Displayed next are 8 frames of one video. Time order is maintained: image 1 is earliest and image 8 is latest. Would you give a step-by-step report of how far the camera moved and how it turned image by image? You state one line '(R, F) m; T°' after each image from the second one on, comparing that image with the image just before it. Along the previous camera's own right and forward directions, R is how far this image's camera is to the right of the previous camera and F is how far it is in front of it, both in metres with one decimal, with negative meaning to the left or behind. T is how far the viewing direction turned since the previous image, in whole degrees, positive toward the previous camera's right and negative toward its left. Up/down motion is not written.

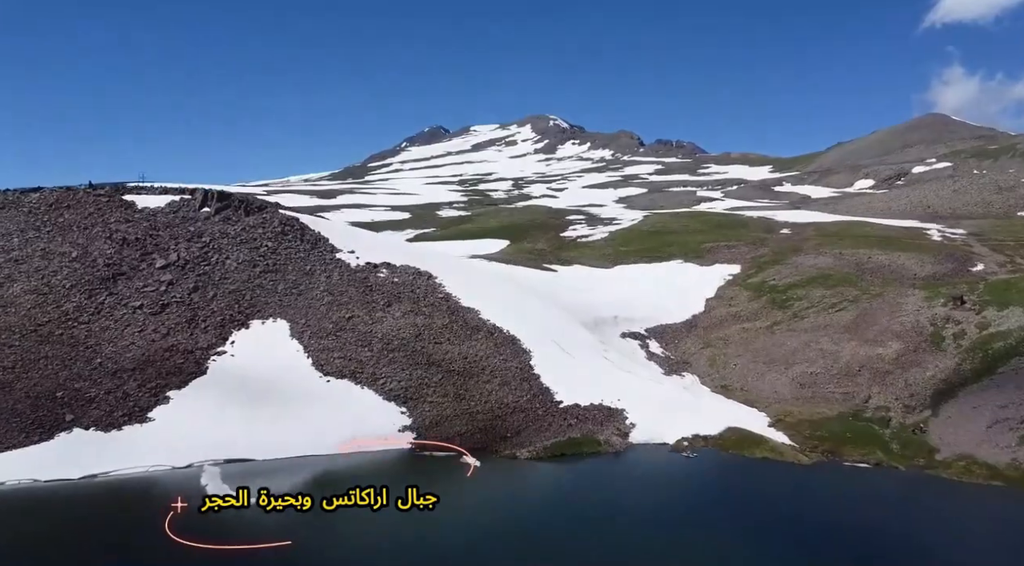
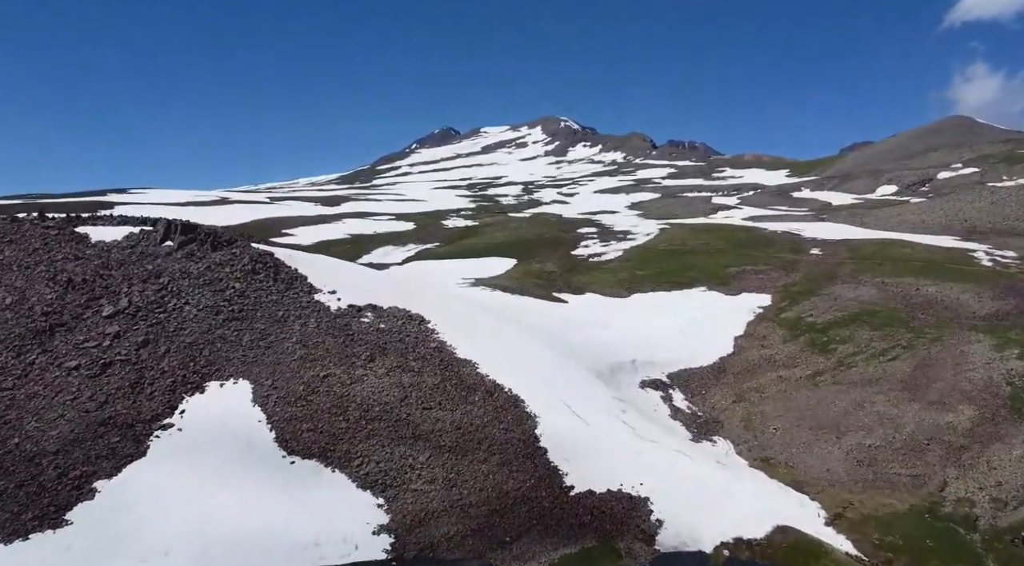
(+0.3, +5.1) m; -1°
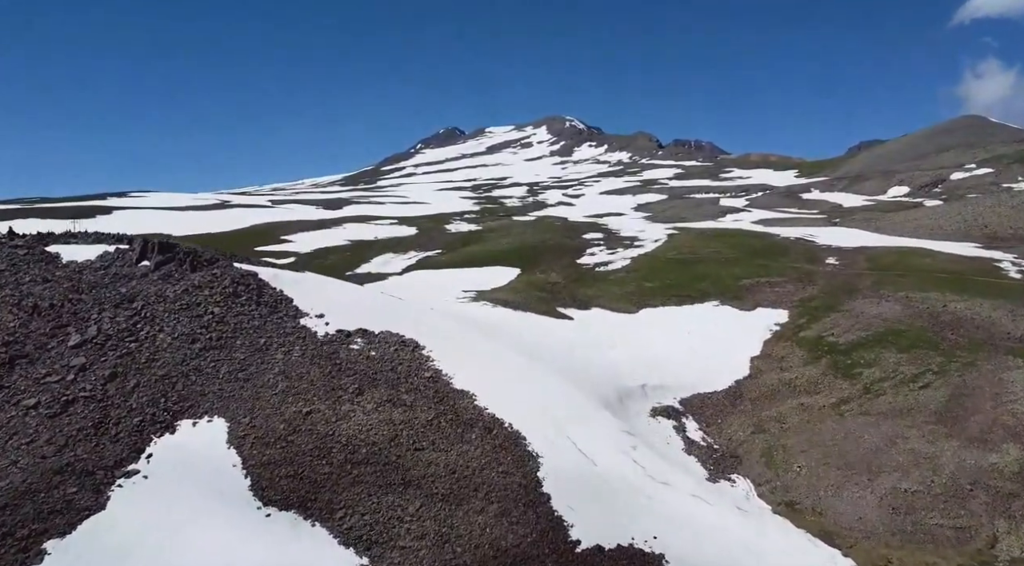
(+0.2, +2.5) m; 0°
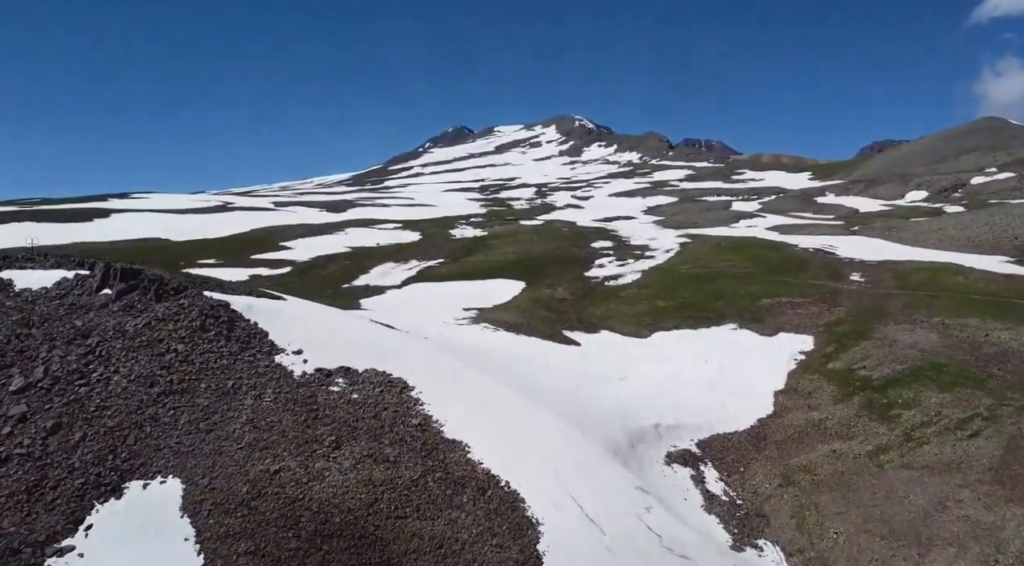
(+0.3, +3.4) m; -1°
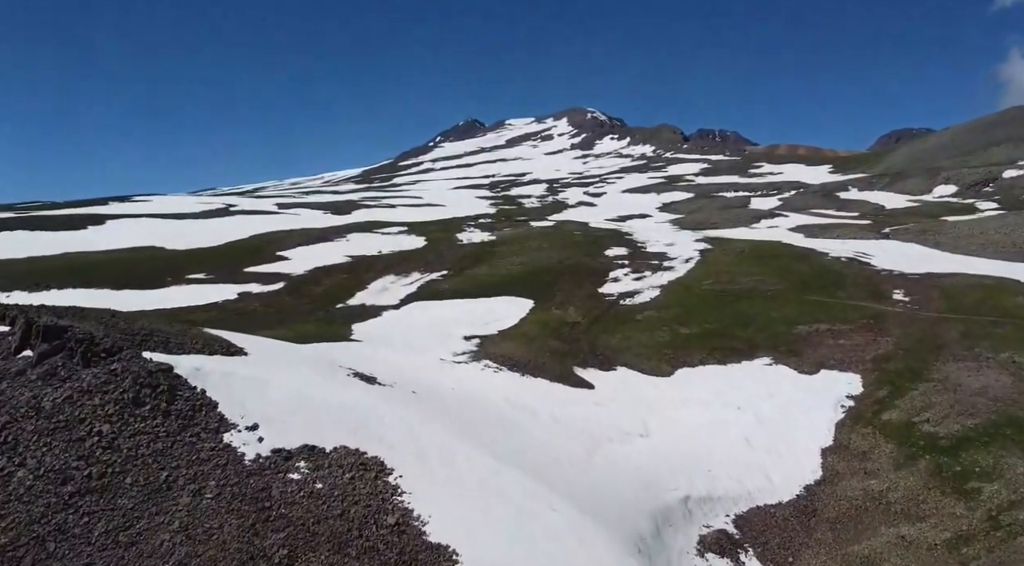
(+0.5, +5.3) m; -1°
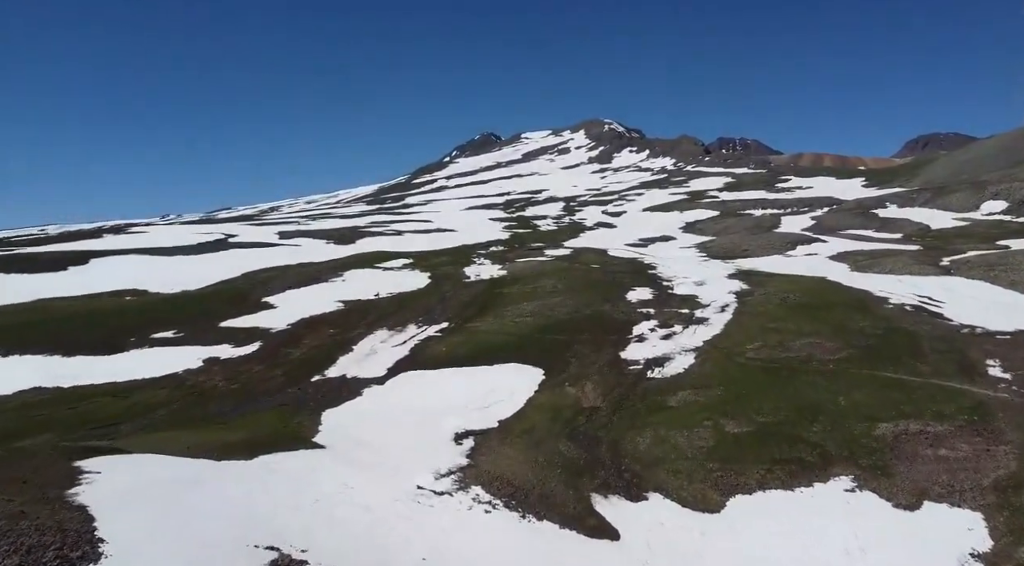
(+1.0, +9.7) m; -2°
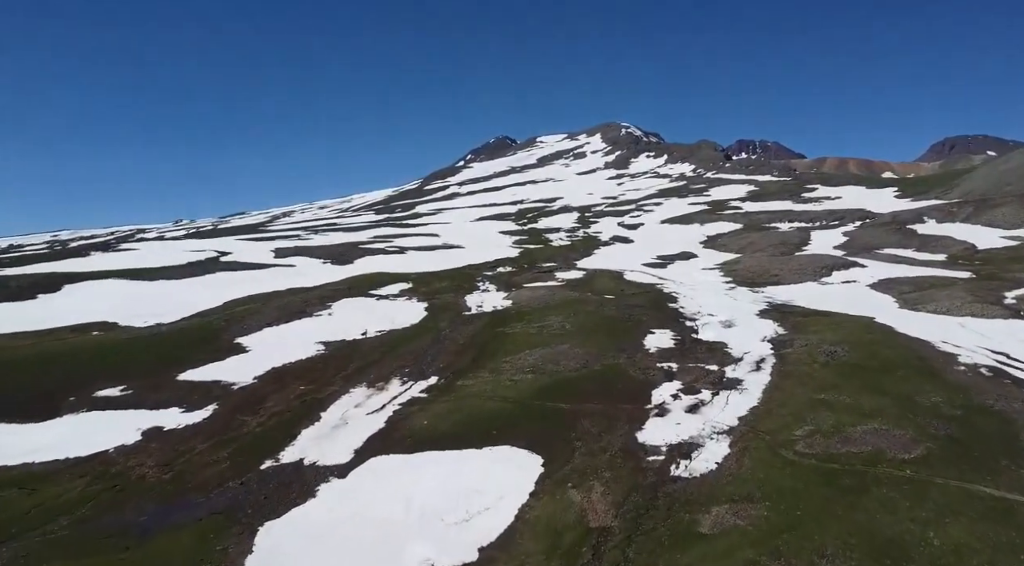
(+1.4, +9.7) m; -1°
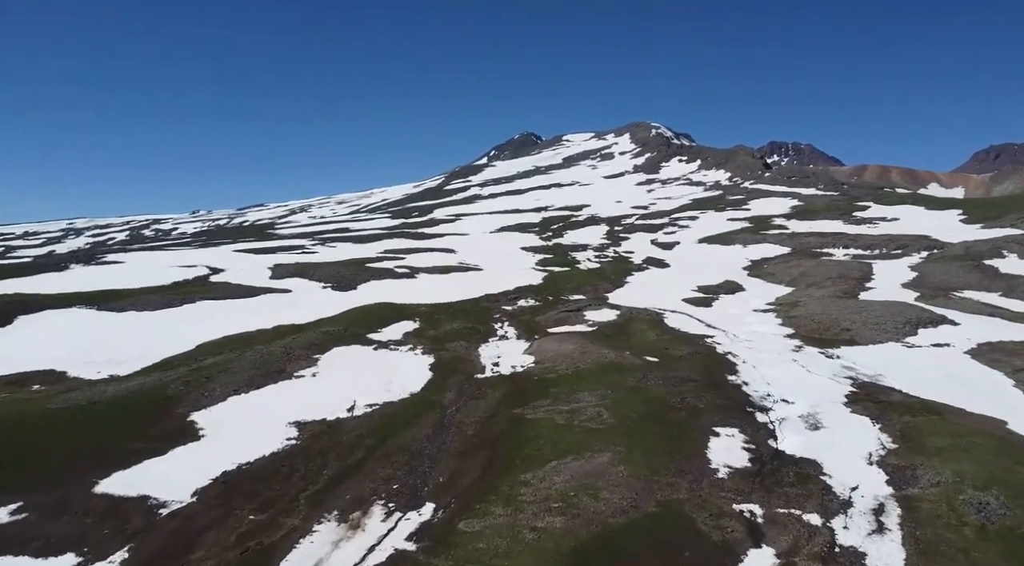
(-0.5, +15.9) m; -2°
